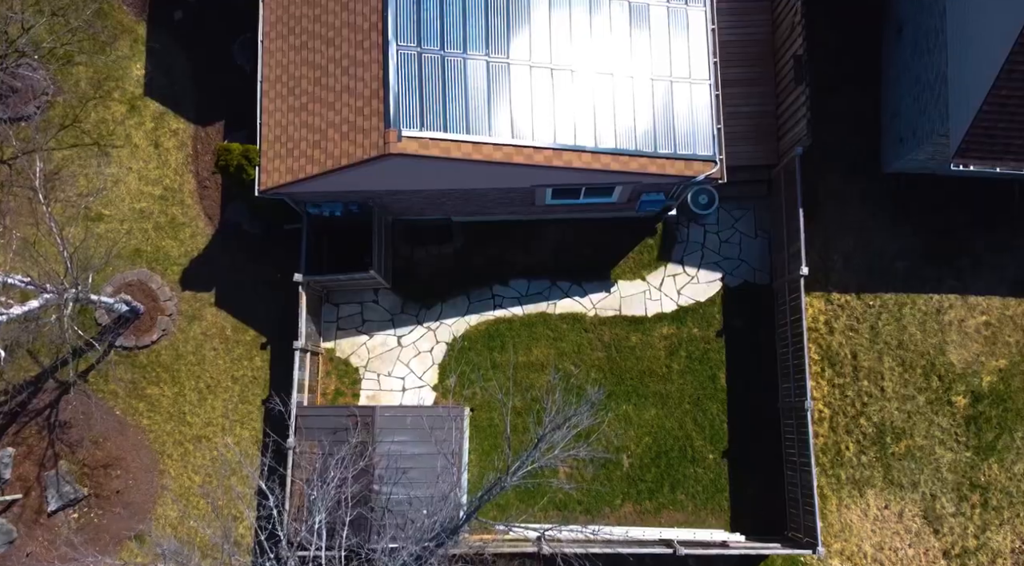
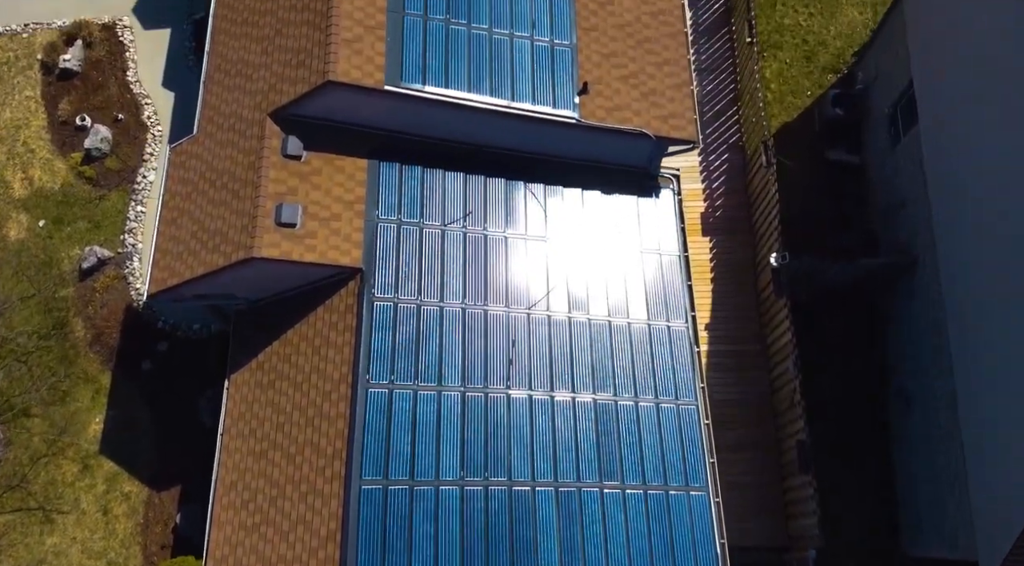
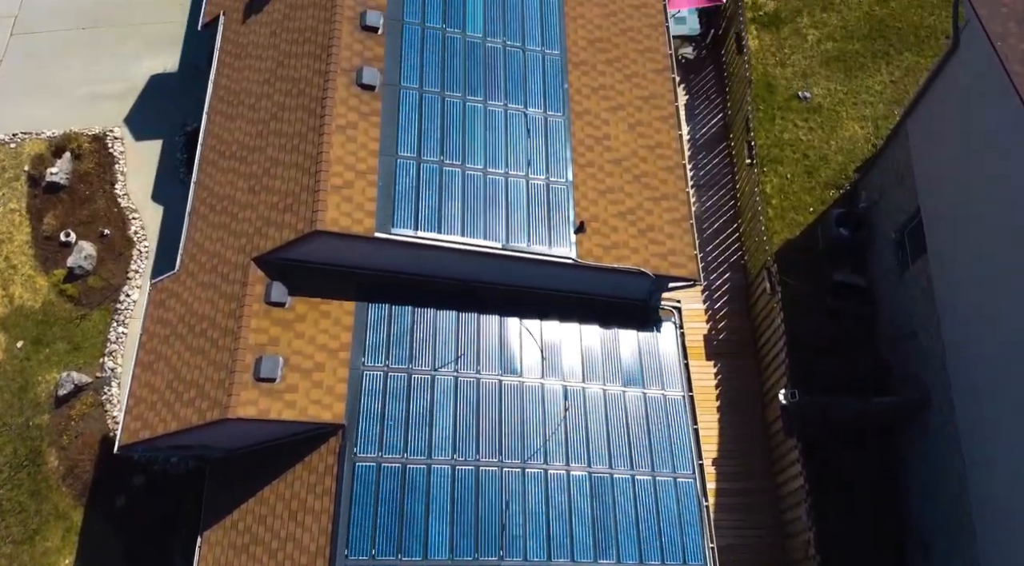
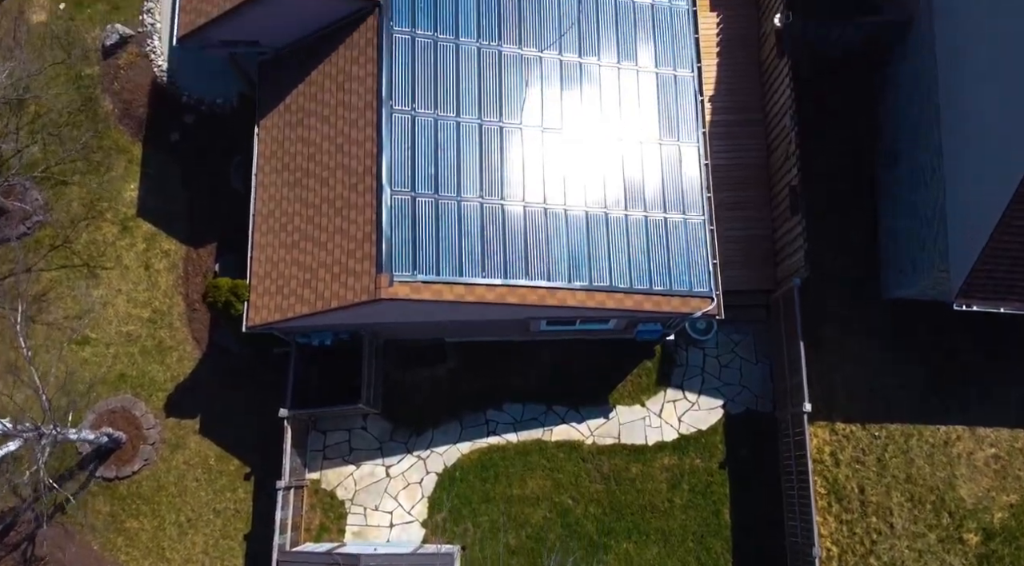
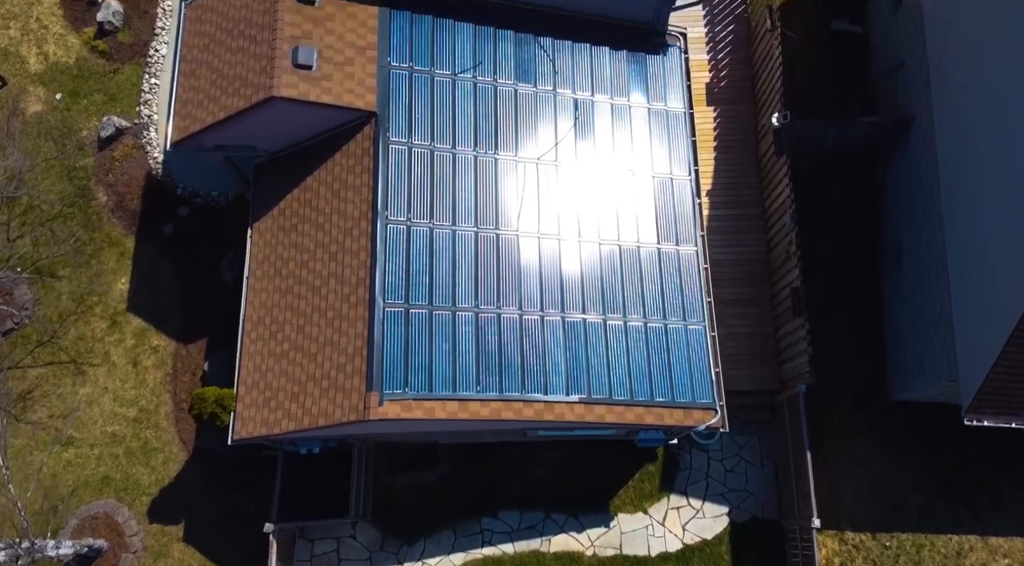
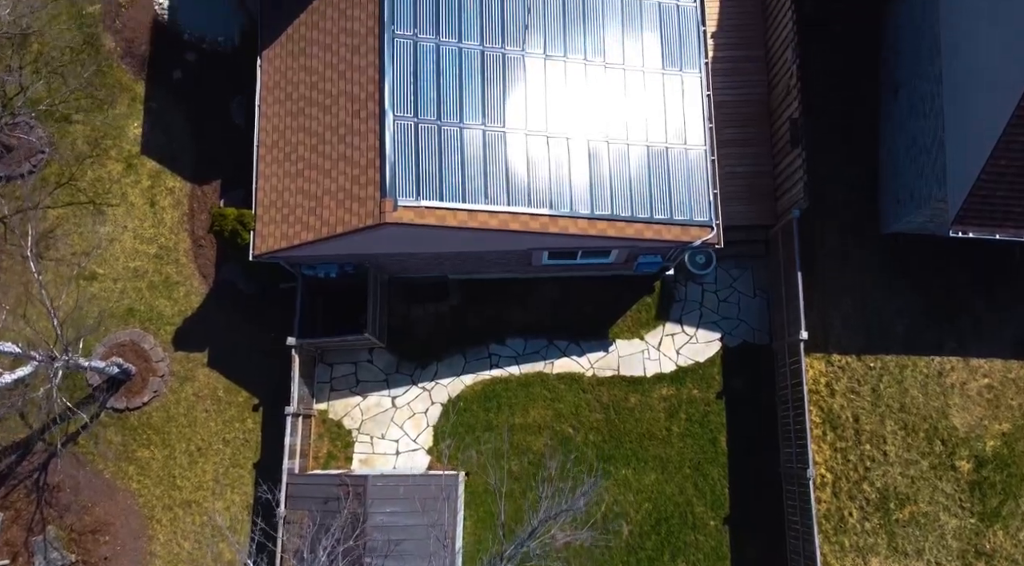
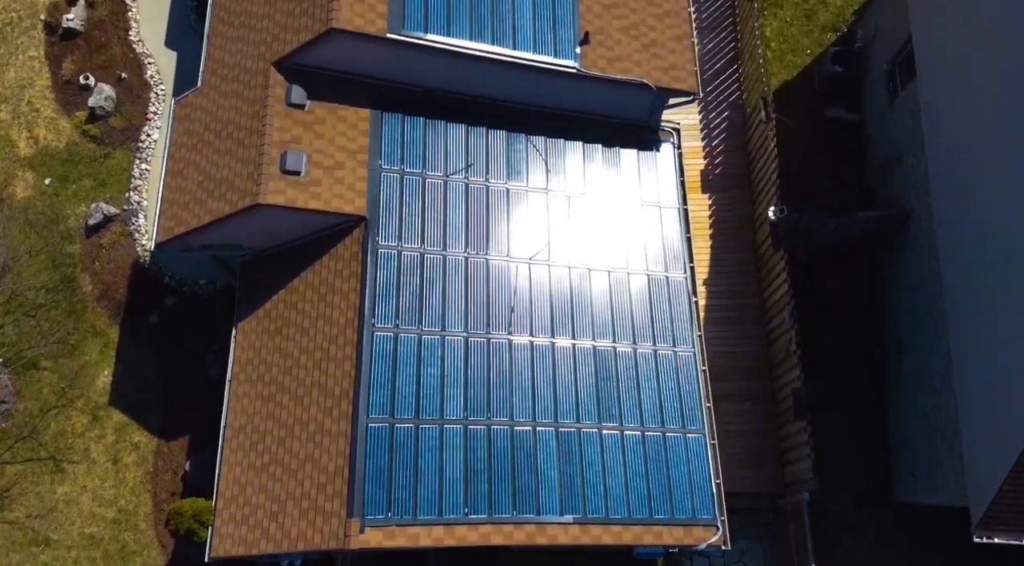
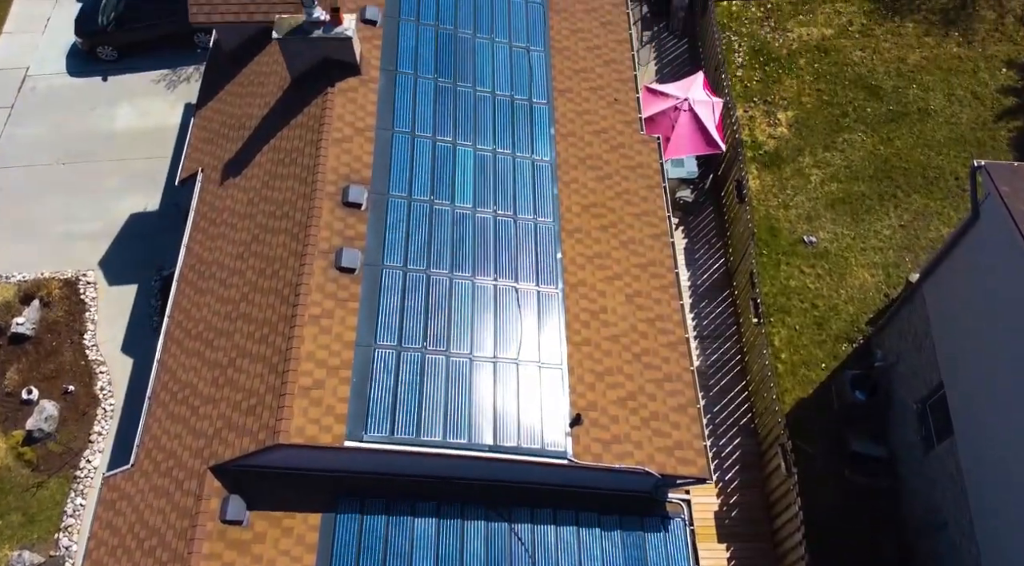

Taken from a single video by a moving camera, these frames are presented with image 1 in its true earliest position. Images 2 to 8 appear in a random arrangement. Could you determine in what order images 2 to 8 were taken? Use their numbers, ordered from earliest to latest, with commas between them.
6, 4, 5, 7, 2, 3, 8
